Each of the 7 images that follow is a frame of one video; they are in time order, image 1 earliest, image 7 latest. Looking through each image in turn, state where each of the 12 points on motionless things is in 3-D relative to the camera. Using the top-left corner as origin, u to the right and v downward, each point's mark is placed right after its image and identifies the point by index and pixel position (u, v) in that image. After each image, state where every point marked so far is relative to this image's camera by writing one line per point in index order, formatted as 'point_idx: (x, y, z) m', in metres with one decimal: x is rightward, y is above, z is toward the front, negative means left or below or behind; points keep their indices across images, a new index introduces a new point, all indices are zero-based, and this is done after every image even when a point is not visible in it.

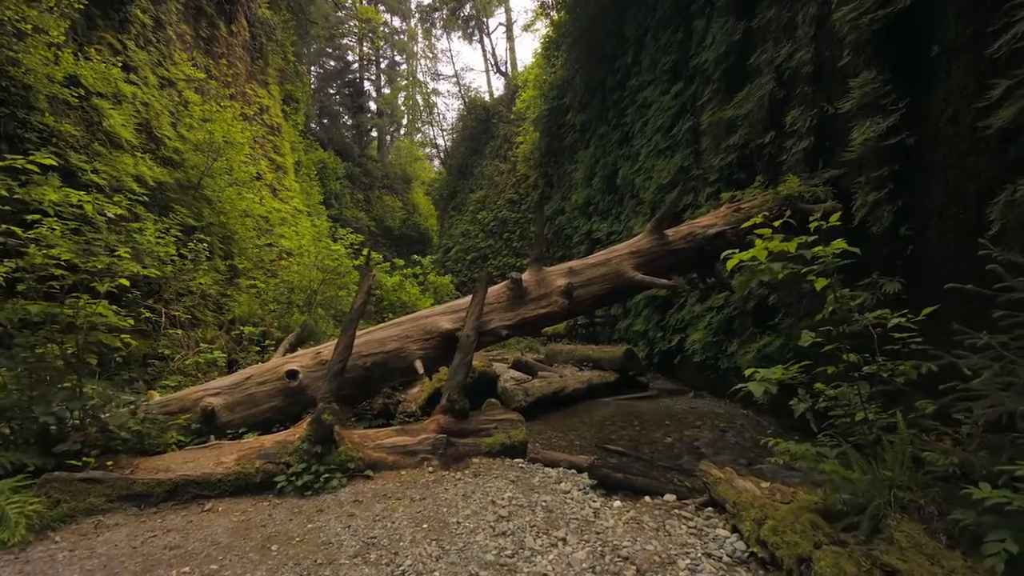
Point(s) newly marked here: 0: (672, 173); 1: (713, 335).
0: (+2.8, +2.0, +9.0) m
1: (+2.7, -0.6, +6.9) m
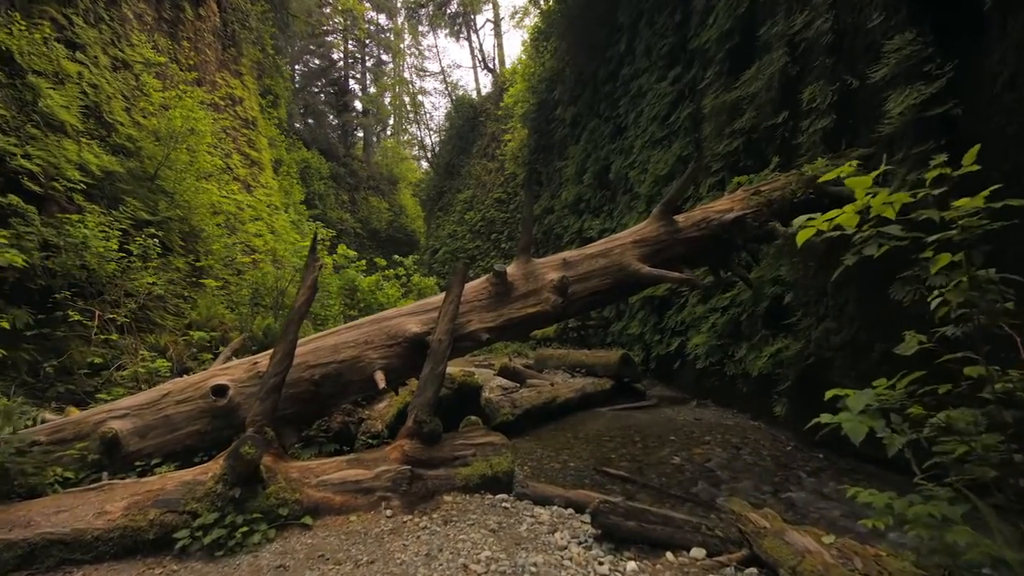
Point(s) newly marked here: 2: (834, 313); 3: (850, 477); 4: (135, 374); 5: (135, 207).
0: (+2.6, +2.0, +8.4) m
1: (+2.5, -0.6, +6.3) m
2: (+2.9, -0.2, +4.7) m
3: (+2.6, -1.4, +3.9) m
4: (-4.3, -1.0, +5.8) m
5: (-5.6, +1.2, +7.6) m
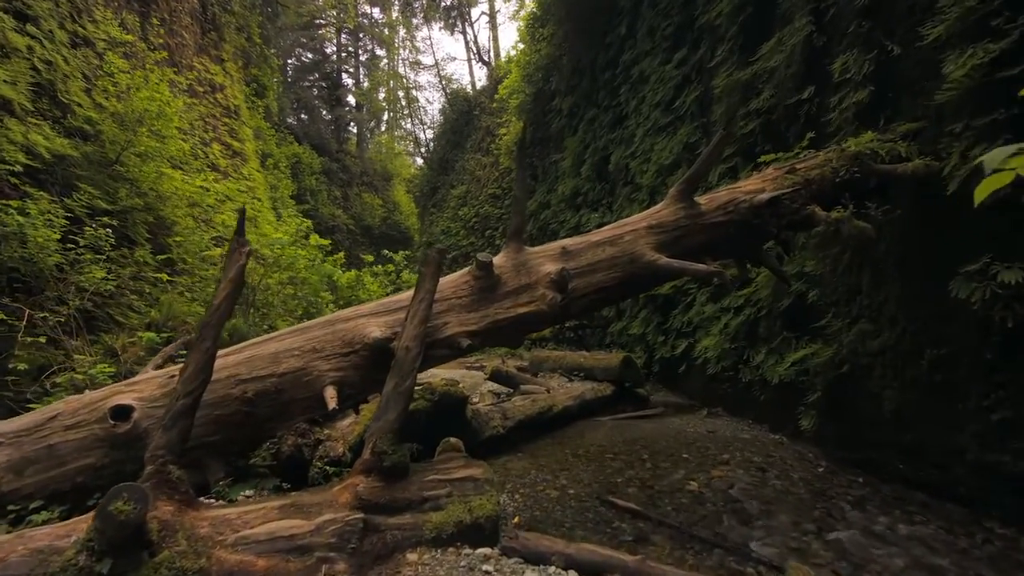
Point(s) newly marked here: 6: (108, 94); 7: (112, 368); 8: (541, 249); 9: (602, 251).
0: (+2.5, +2.1, +7.7) m
1: (+2.4, -0.6, +5.7) m
2: (+2.8, -0.2, +4.0) m
3: (+2.5, -1.4, +3.3) m
4: (-4.4, -0.9, +5.1) m
5: (-5.7, +1.3, +6.9) m
6: (-6.5, +3.1, +8.2) m
7: (-4.2, -0.9, +5.4) m
8: (+0.2, +0.3, +3.5) m
9: (+0.6, +0.3, +3.5) m
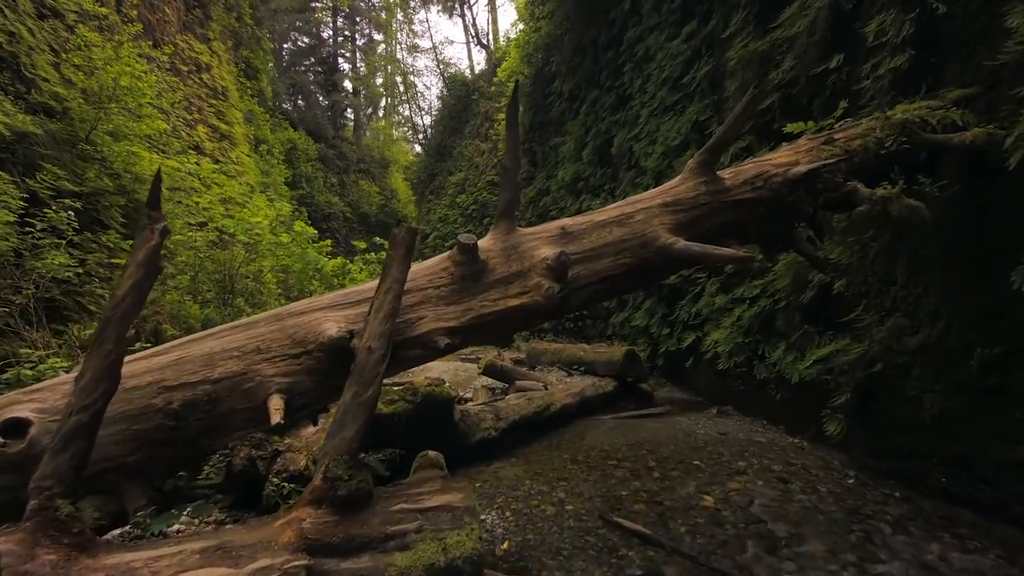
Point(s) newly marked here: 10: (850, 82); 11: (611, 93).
0: (+2.4, +2.2, +7.2) m
1: (+2.4, -0.5, +5.2) m
2: (+2.8, -0.1, +3.6) m
3: (+2.4, -1.4, +2.8) m
4: (-4.5, -0.8, +4.7) m
5: (-5.7, +1.4, +6.4) m
6: (-6.6, +3.3, +7.7) m
7: (-4.3, -0.7, +5.0) m
8: (+0.1, +0.3, +3.0) m
9: (+0.6, +0.3, +3.0) m
10: (+2.9, +1.8, +4.4) m
11: (+2.1, +4.0, +10.6) m
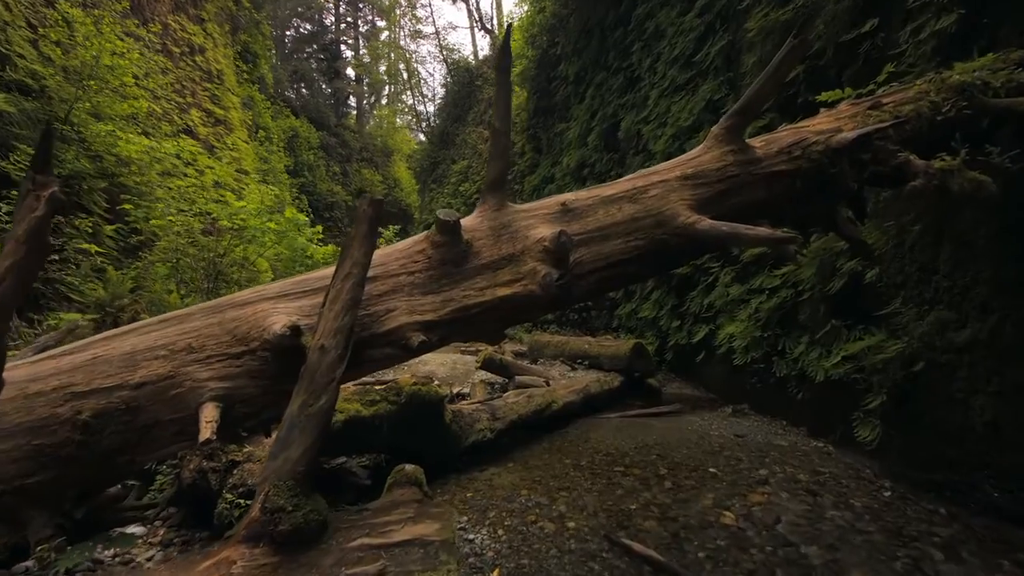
0: (+2.5, +2.3, +6.8) m
1: (+2.4, -0.4, +4.8) m
2: (+2.8, -0.1, +3.2) m
3: (+2.4, -1.3, +2.4) m
4: (-4.5, -0.7, +4.3) m
5: (-5.7, +1.6, +6.0) m
6: (-6.6, +3.5, +7.3) m
7: (-4.3, -0.6, +4.7) m
8: (+0.1, +0.4, +2.7) m
9: (+0.5, +0.4, +2.6) m
10: (+2.9, +1.9, +4.0) m
11: (+2.1, +4.2, +10.1) m
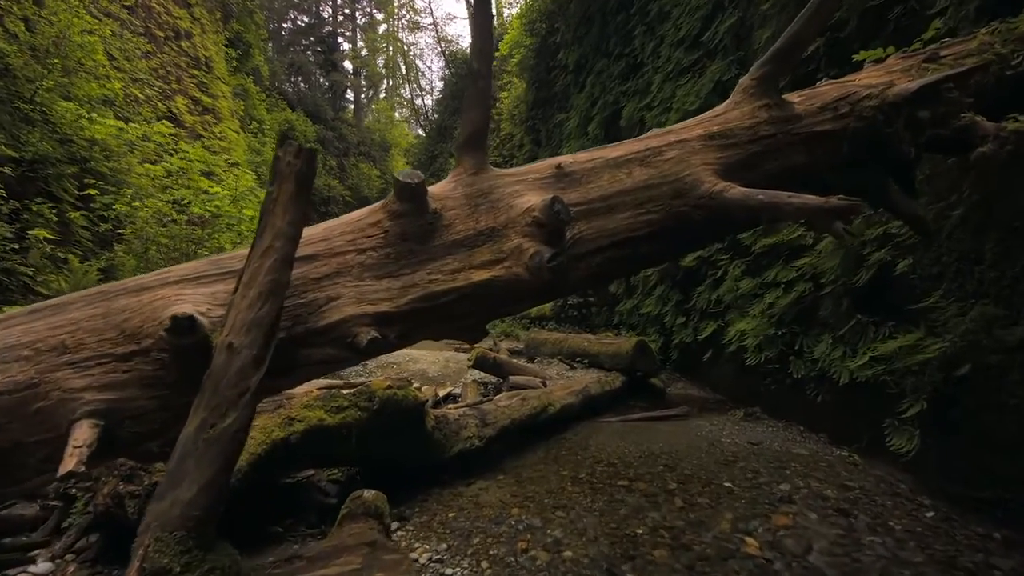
0: (+2.4, +2.4, +6.4) m
1: (+2.3, -0.3, +4.4) m
2: (+2.7, 0.0, +2.8) m
3: (+2.3, -1.3, +2.0) m
4: (-4.6, -0.6, +3.9) m
5: (-5.8, +1.7, +5.6) m
6: (-6.6, +3.6, +6.9) m
7: (-4.4, -0.5, +4.3) m
8: (+0.1, +0.5, +2.2) m
9: (+0.5, +0.4, +2.2) m
10: (+2.9, +1.9, +3.6) m
11: (+2.1, +4.3, +9.7) m
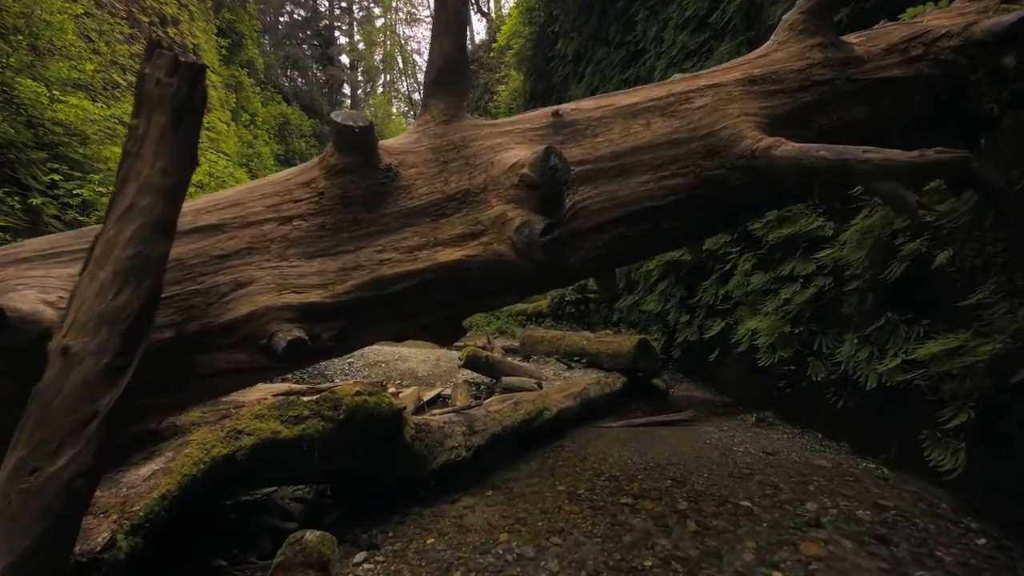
0: (+2.3, +2.5, +6.0) m
1: (+2.2, -0.3, +4.1) m
2: (+2.6, 0.0, +2.4) m
3: (+2.3, -1.2, +1.7) m
4: (-4.6, -0.6, +3.5) m
5: (-5.8, +1.7, +5.2) m
6: (-6.7, +3.7, +6.5) m
7: (-4.4, -0.5, +3.9) m
8: (0.0, +0.5, +1.9) m
9: (+0.4, +0.5, +1.8) m
10: (+2.8, +2.0, +3.2) m
11: (+2.0, +4.4, +9.3) m
